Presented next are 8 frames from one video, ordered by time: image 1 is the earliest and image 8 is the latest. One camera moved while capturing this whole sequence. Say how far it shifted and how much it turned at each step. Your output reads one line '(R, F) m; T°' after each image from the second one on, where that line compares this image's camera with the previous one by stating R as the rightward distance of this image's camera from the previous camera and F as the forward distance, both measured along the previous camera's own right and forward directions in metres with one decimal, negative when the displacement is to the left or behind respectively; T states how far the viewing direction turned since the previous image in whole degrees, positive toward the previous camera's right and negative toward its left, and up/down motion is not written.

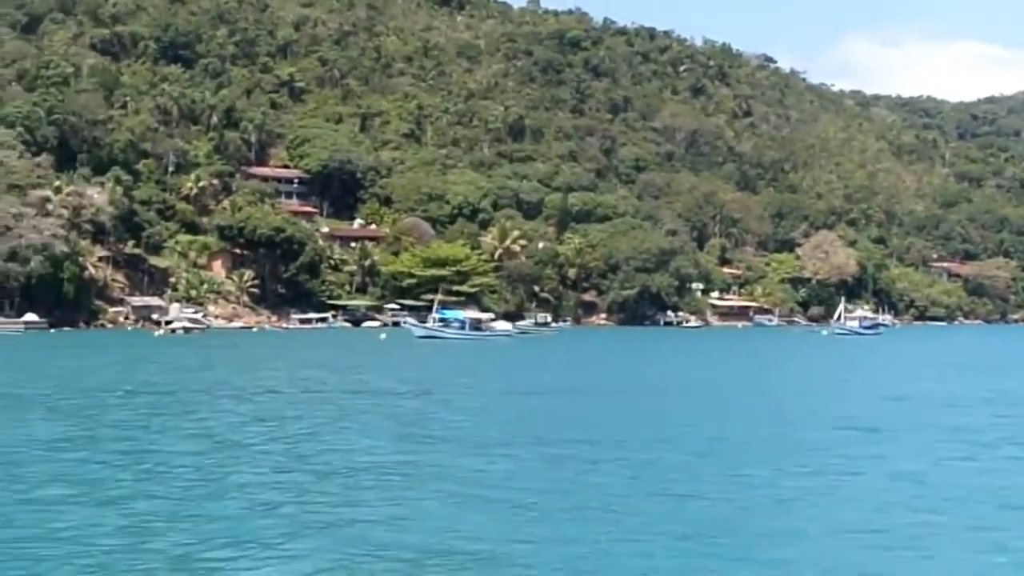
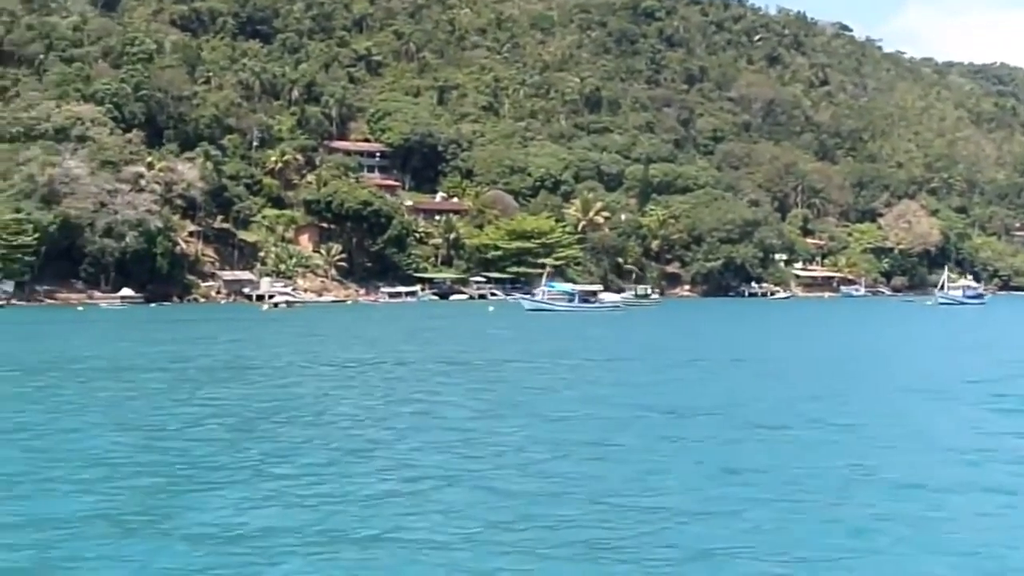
(-2.9, -0.1) m; -2°
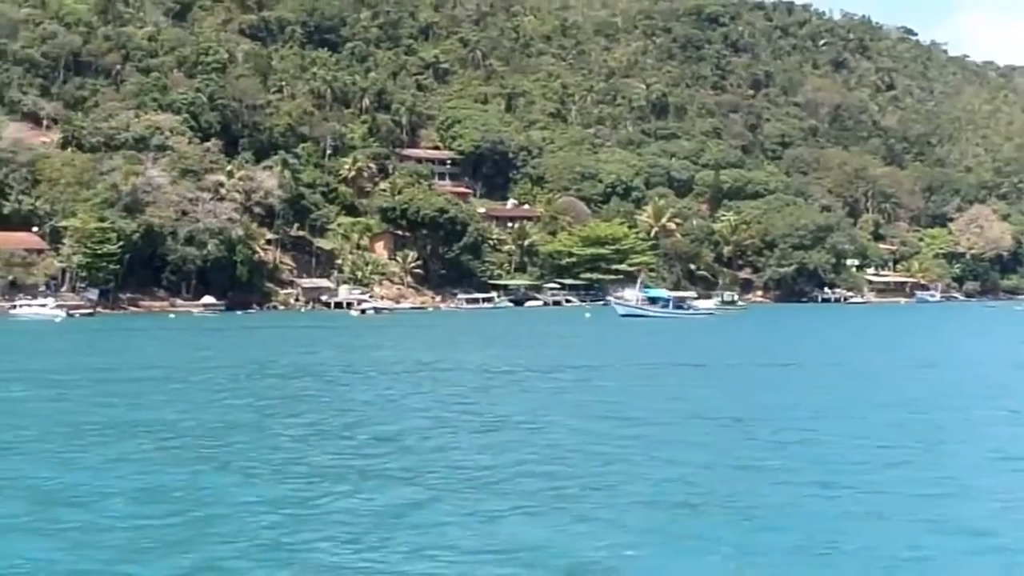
(-2.6, -0.3) m; -1°
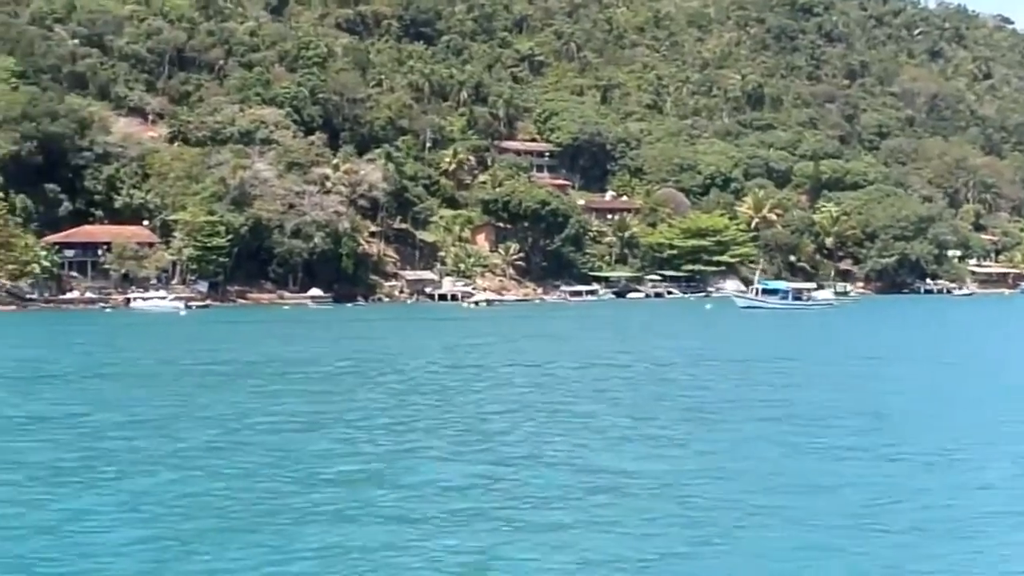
(-2.3, -0.3) m; -3°
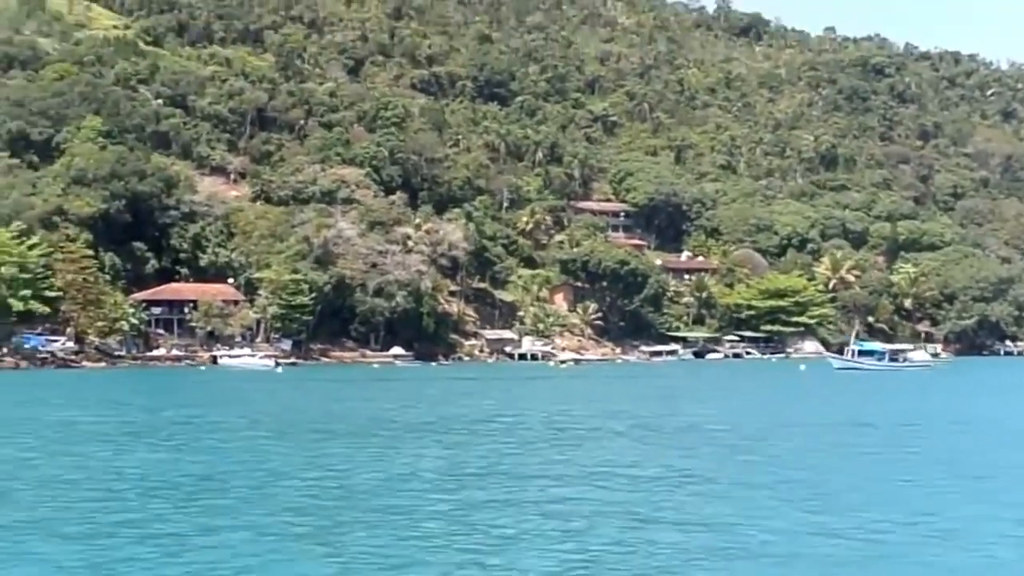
(-2.2, -0.2) m; -2°
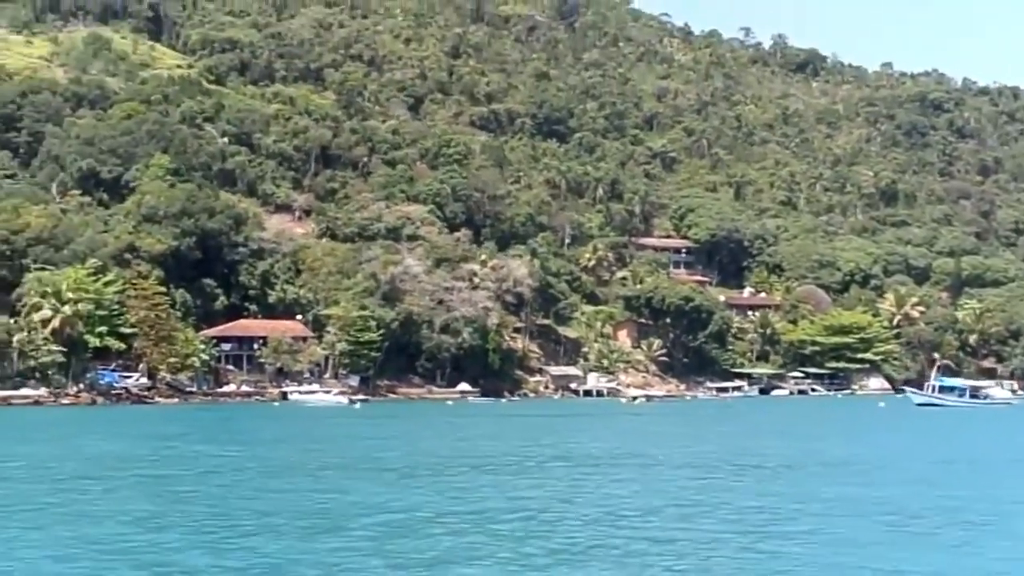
(-1.8, -0.2) m; -1°
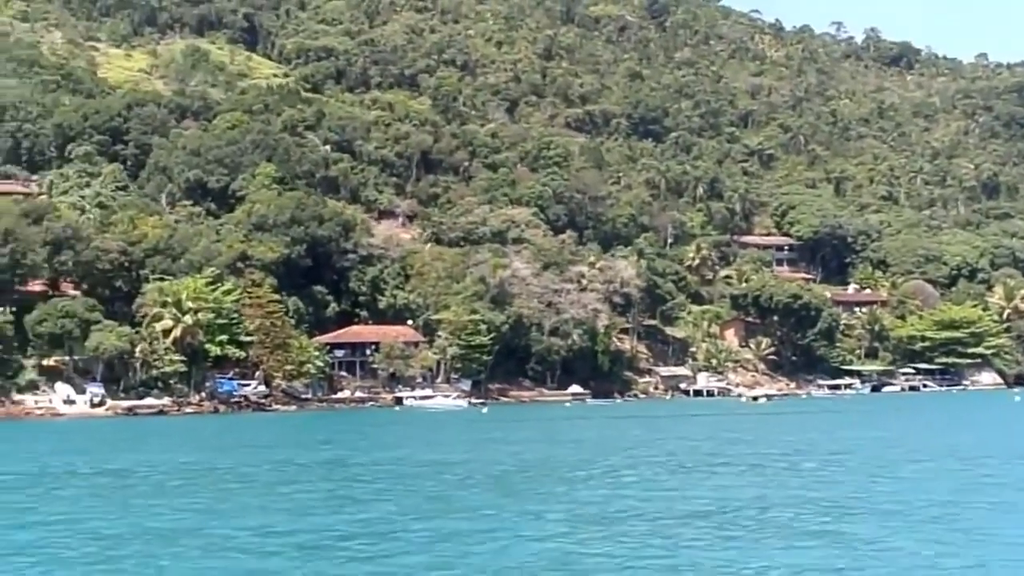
(-2.6, +0.2) m; -3°
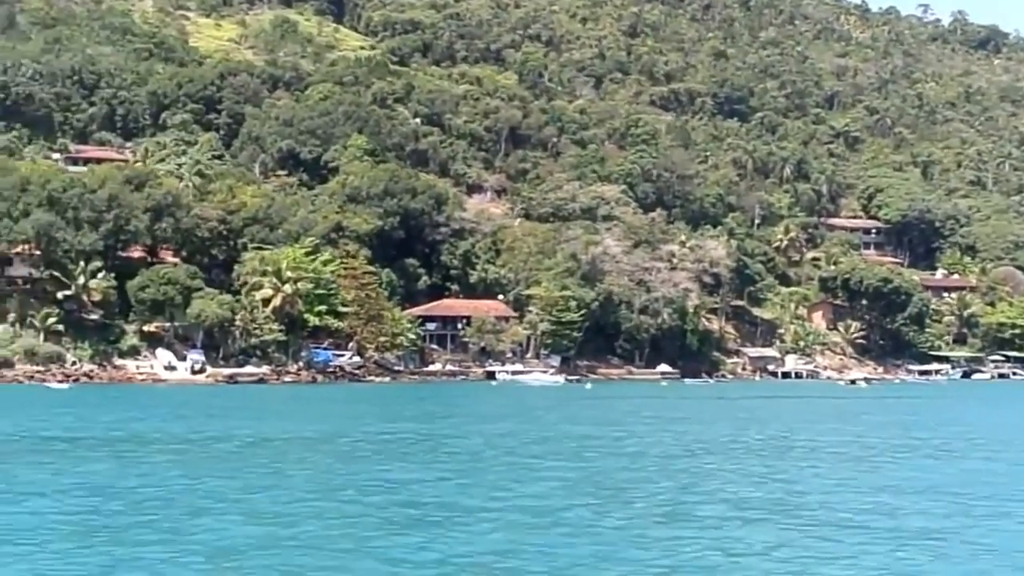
(-2.6, 0.0) m; -2°
